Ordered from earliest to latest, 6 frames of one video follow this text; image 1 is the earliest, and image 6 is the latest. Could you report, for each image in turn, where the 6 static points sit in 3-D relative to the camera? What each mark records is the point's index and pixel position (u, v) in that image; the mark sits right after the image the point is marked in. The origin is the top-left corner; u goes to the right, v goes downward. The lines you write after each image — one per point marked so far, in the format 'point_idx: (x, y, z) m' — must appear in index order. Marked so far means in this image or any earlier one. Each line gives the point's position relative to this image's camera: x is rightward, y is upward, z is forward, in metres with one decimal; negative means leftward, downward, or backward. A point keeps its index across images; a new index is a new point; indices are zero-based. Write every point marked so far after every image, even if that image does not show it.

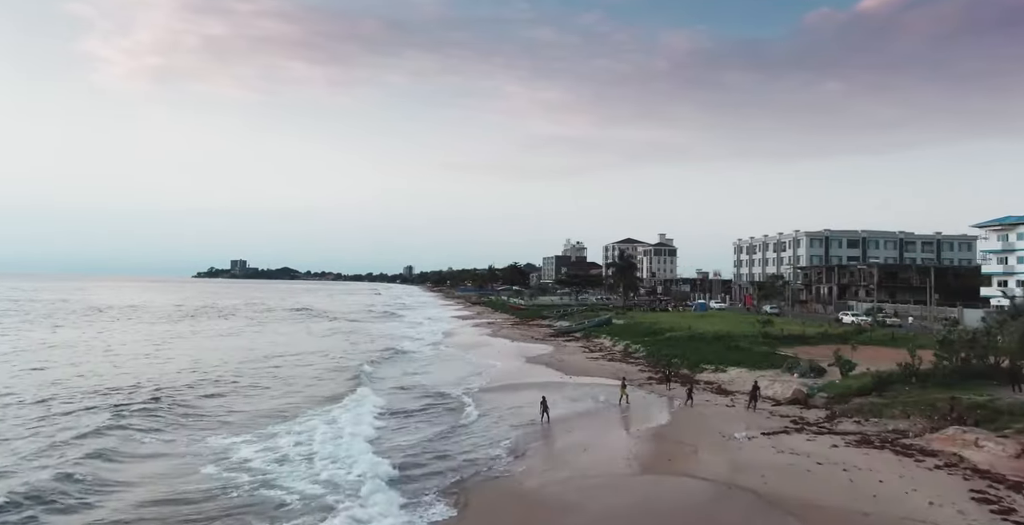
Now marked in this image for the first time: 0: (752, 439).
0: (+6.6, -4.8, +17.7) m
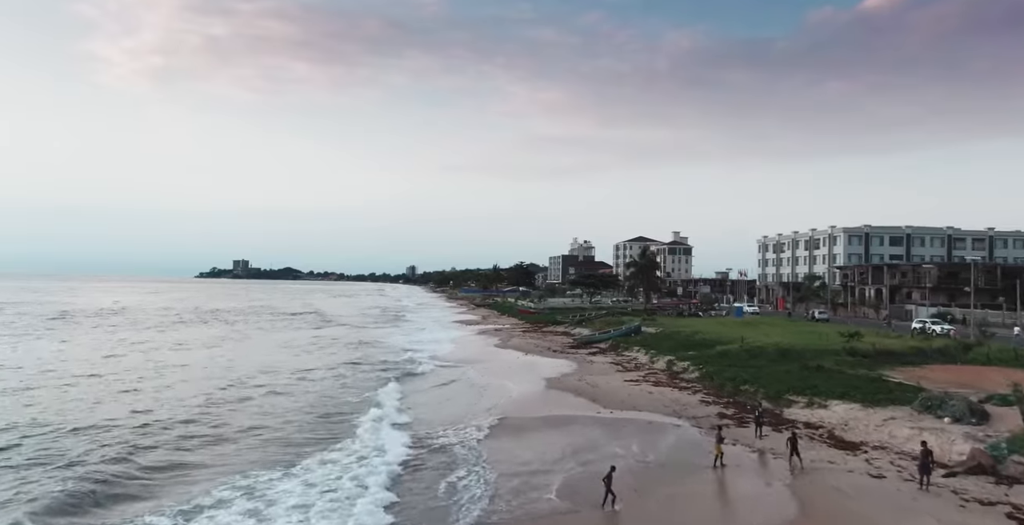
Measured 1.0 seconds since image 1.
0: (+7.3, -4.7, +9.9) m
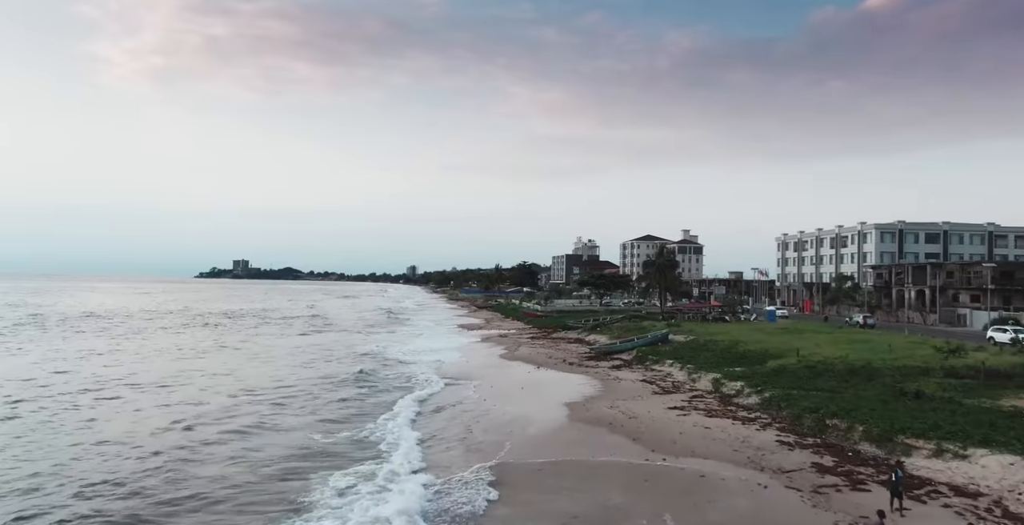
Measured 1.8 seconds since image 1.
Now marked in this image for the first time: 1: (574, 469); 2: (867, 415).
0: (+7.8, -4.6, +3.9) m
1: (+1.8, -5.6, +17.5) m
2: (+10.6, -4.6, +19.4) m
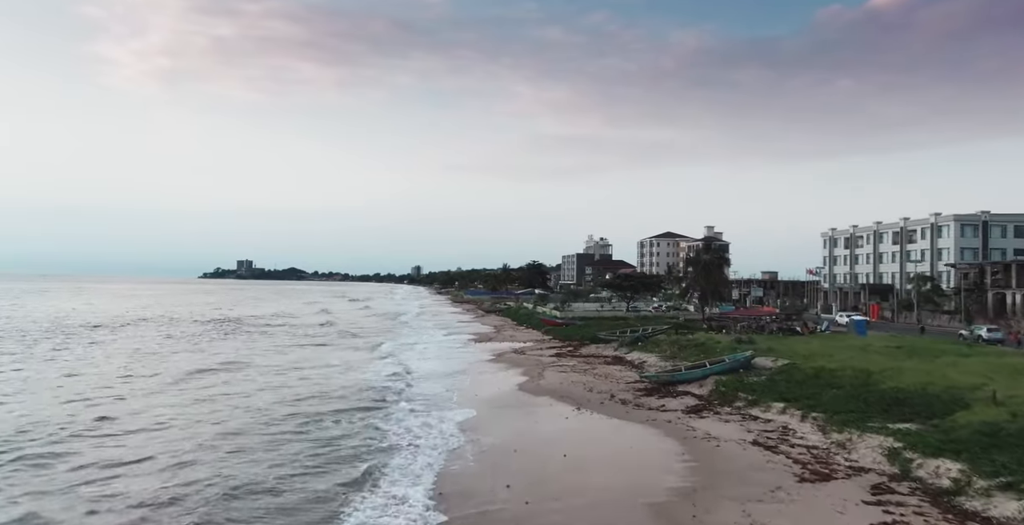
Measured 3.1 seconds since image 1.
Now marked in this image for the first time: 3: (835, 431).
0: (+8.7, -4.4, -7.2) m
1: (+2.8, -5.5, +6.4) m
2: (+11.6, -4.5, +8.2) m
3: (+9.6, -5.1, +19.6) m
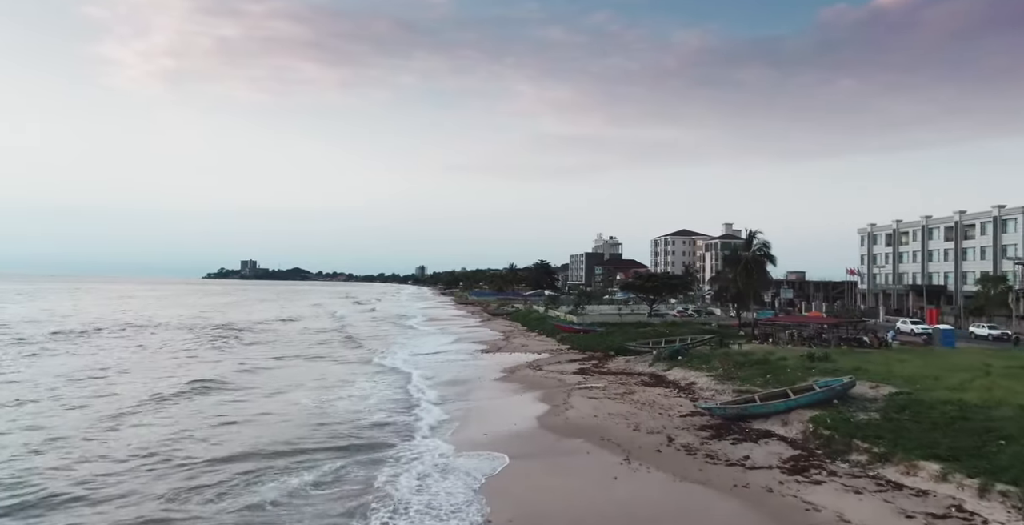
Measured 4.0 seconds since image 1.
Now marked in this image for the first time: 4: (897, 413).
0: (+9.2, -4.3, -14.5) m
1: (+3.4, -5.3, -0.8) m
2: (+12.2, -4.3, +1.0) m
3: (+10.2, -4.9, +12.4) m
4: (+11.5, -4.6, +20.3) m
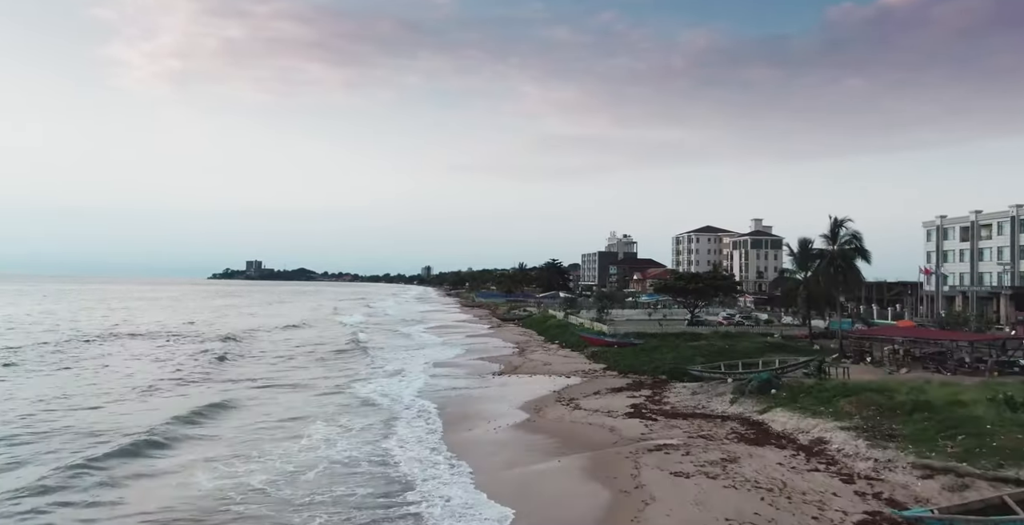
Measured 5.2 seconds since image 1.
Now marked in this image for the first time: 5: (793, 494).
0: (+9.7, -4.1, -25.0) m
1: (+4.1, -5.2, -11.2) m
2: (+12.9, -4.1, -9.6) m
3: (+11.1, -4.7, +1.8) m
4: (+12.4, -4.5, +9.8) m
5: (+6.6, -5.5, +15.7) m
